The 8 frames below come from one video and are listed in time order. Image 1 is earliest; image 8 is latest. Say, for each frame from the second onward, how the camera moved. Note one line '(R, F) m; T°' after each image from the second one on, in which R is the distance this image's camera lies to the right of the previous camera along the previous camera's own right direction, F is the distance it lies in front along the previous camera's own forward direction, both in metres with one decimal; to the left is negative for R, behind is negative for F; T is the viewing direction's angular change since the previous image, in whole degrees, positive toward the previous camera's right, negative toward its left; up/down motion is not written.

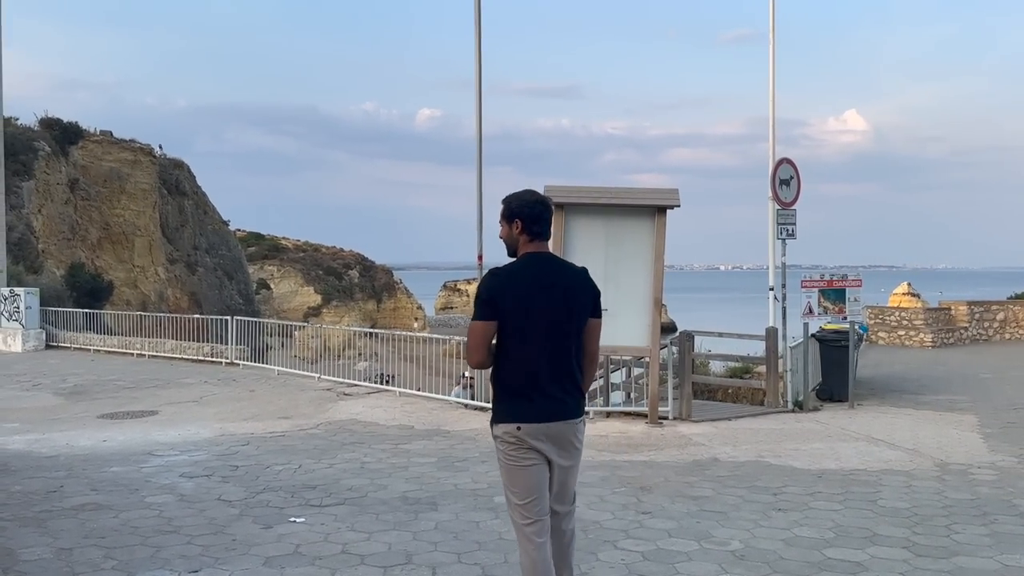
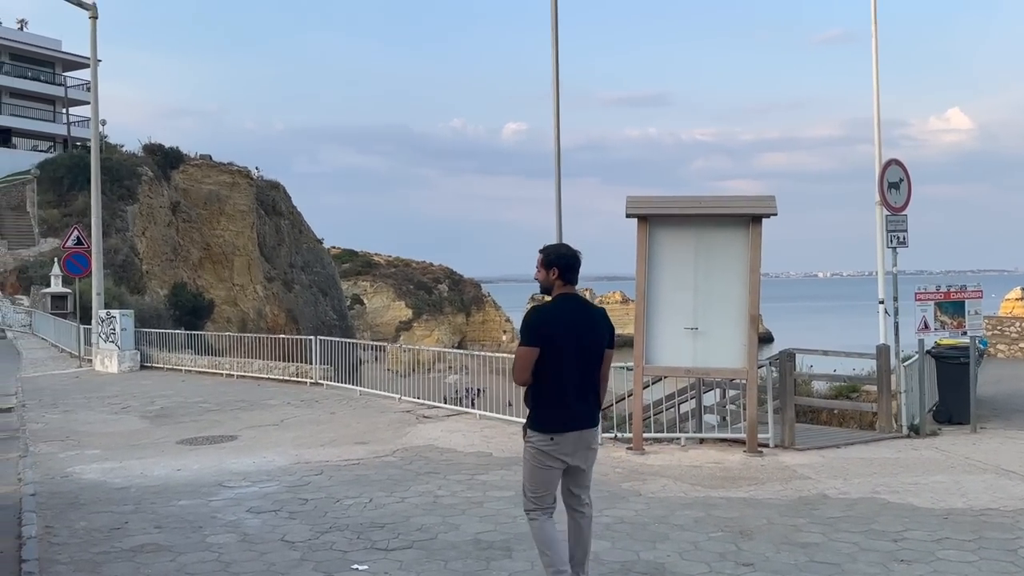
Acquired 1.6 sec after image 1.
(+0.1, +0.5) m; -6°
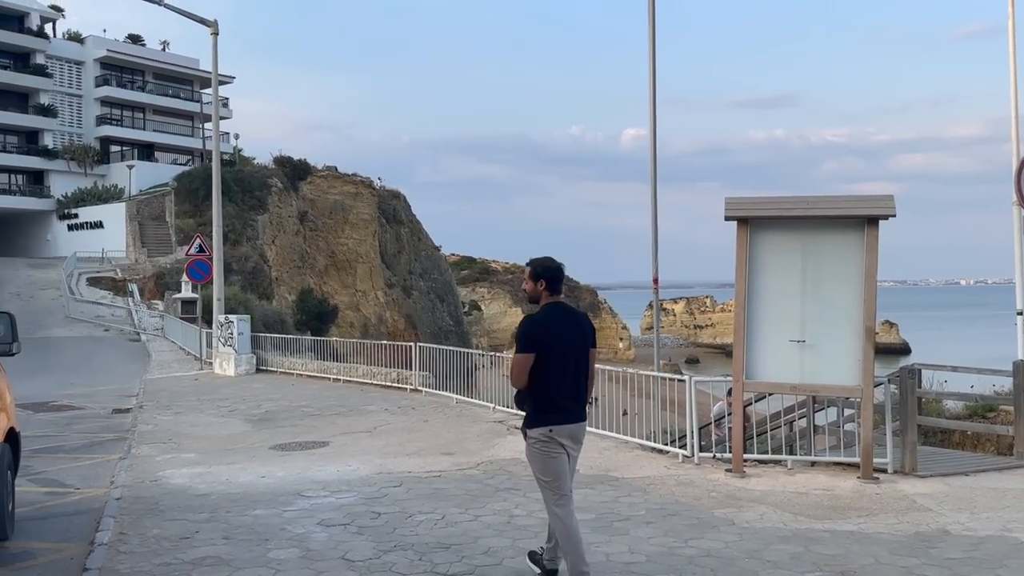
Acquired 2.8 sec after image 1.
(+0.3, +0.4) m; -8°
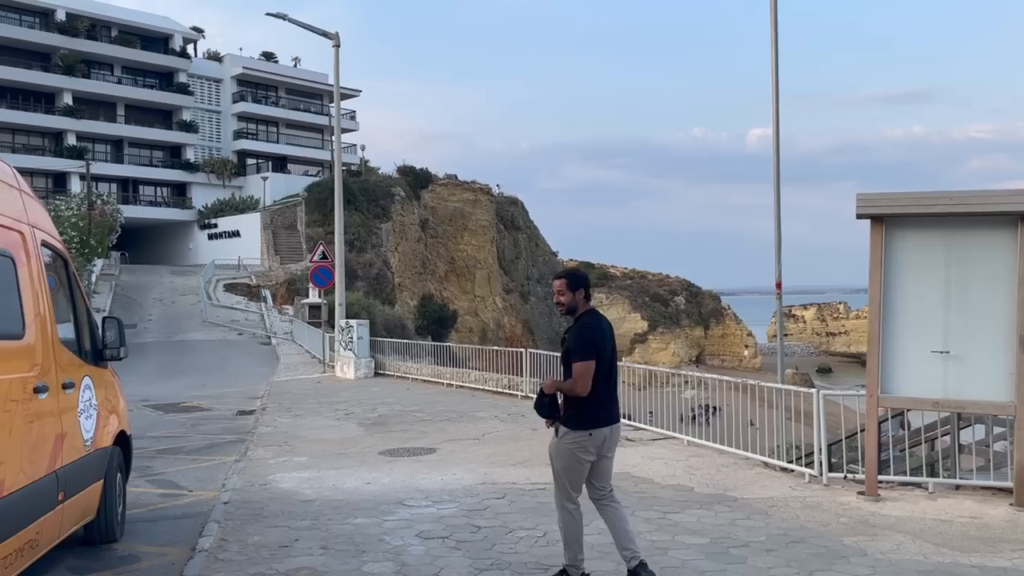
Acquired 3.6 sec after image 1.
(+0.1, +0.3) m; -8°
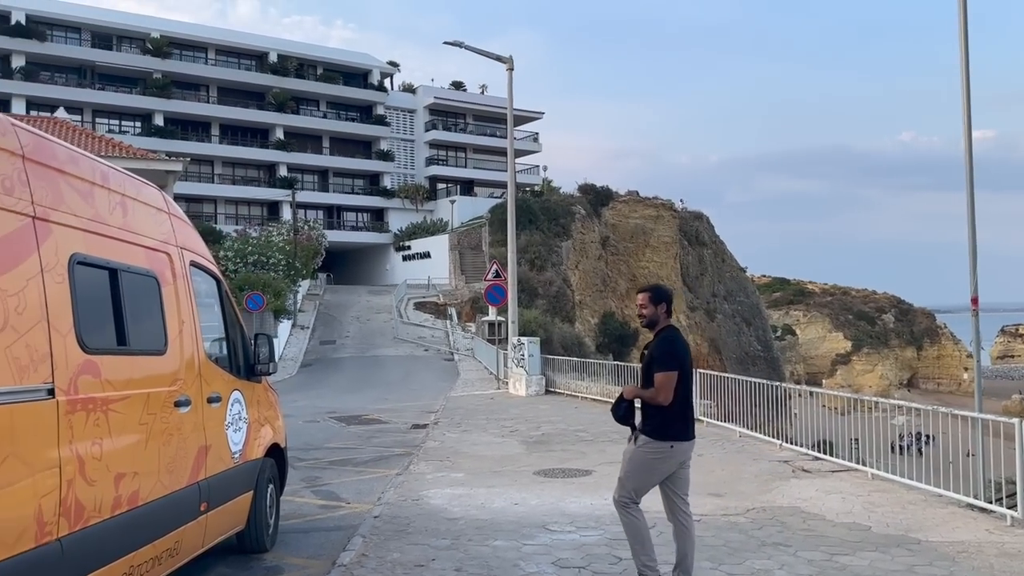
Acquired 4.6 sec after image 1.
(+0.3, +0.3) m; -13°
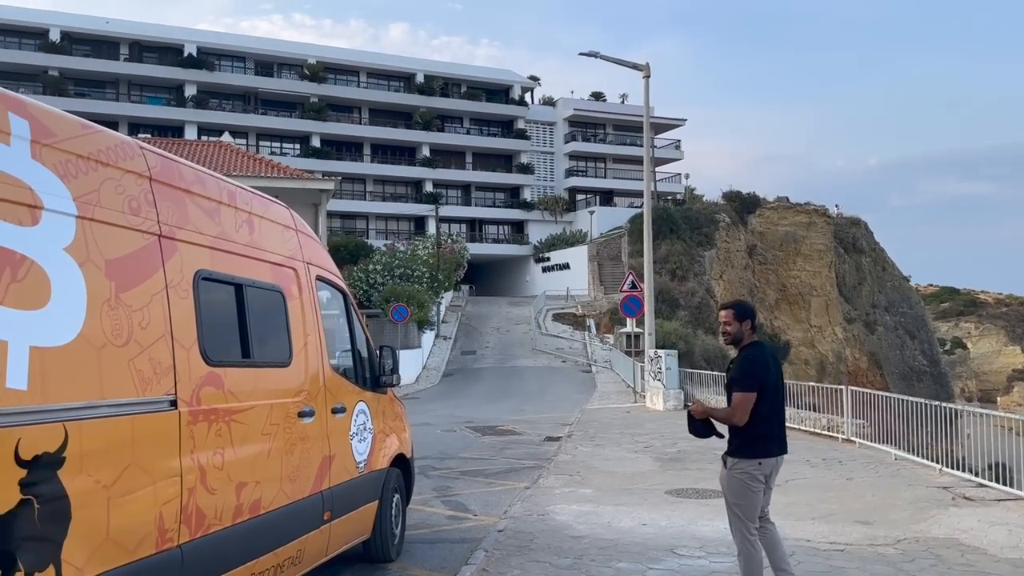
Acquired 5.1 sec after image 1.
(+0.1, +0.1) m; -10°
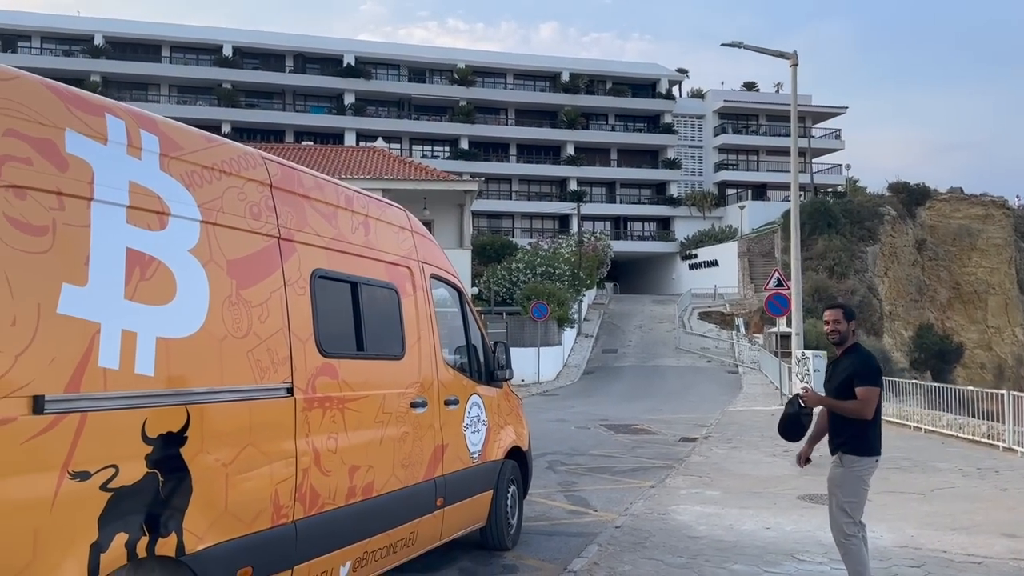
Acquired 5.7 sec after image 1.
(+0.2, -0.1) m; -10°
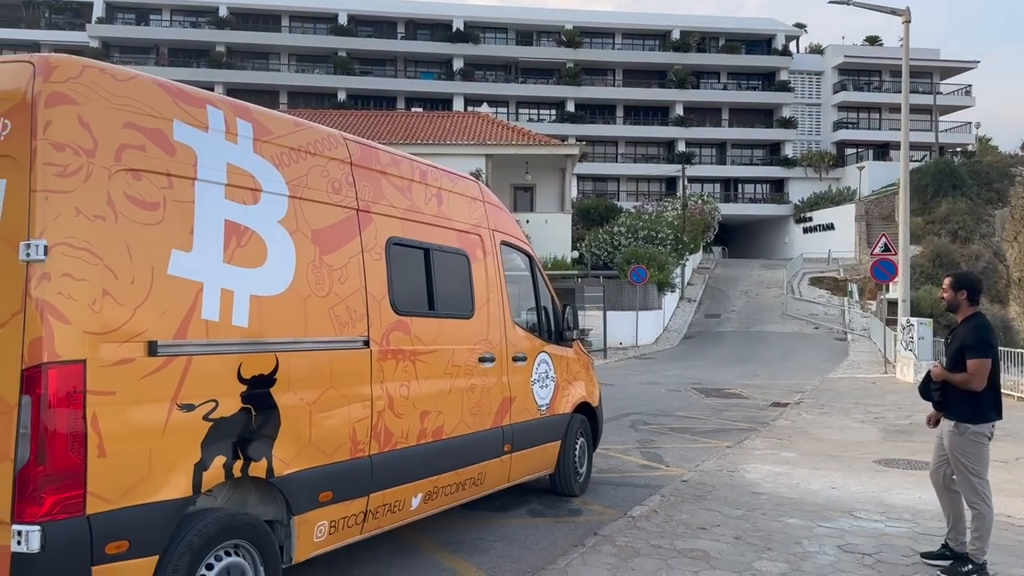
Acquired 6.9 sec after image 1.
(+0.3, -0.4) m; -7°
